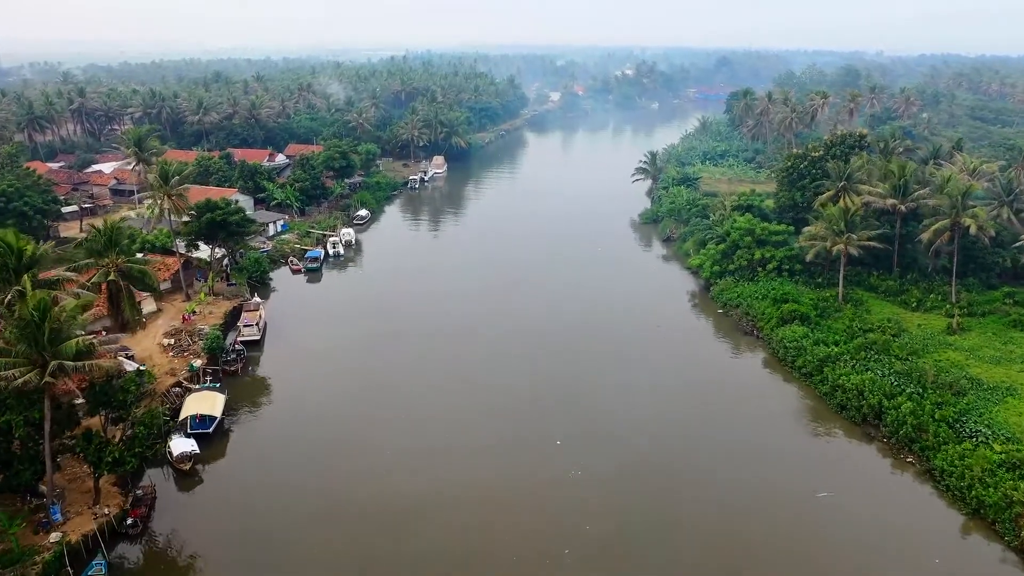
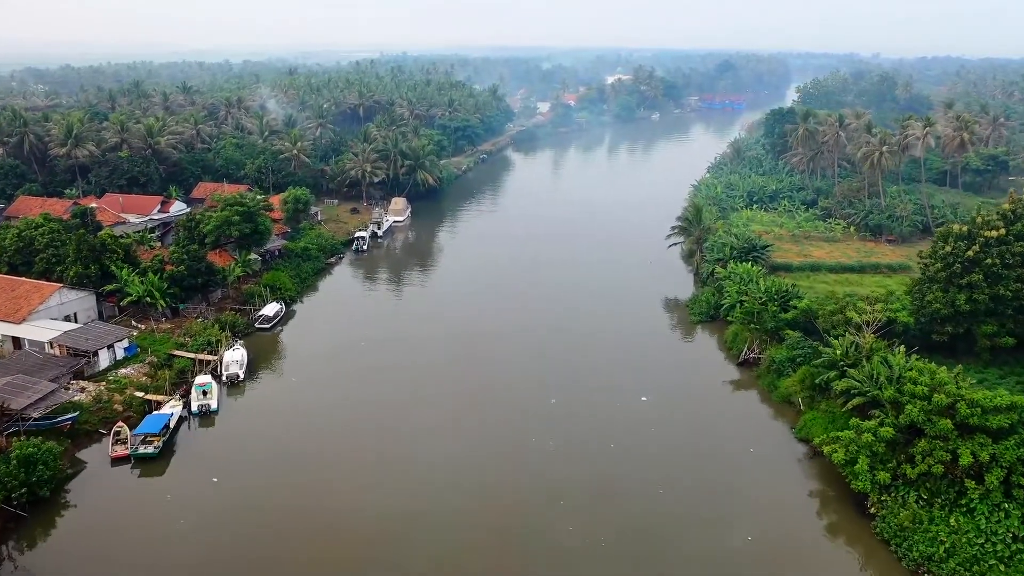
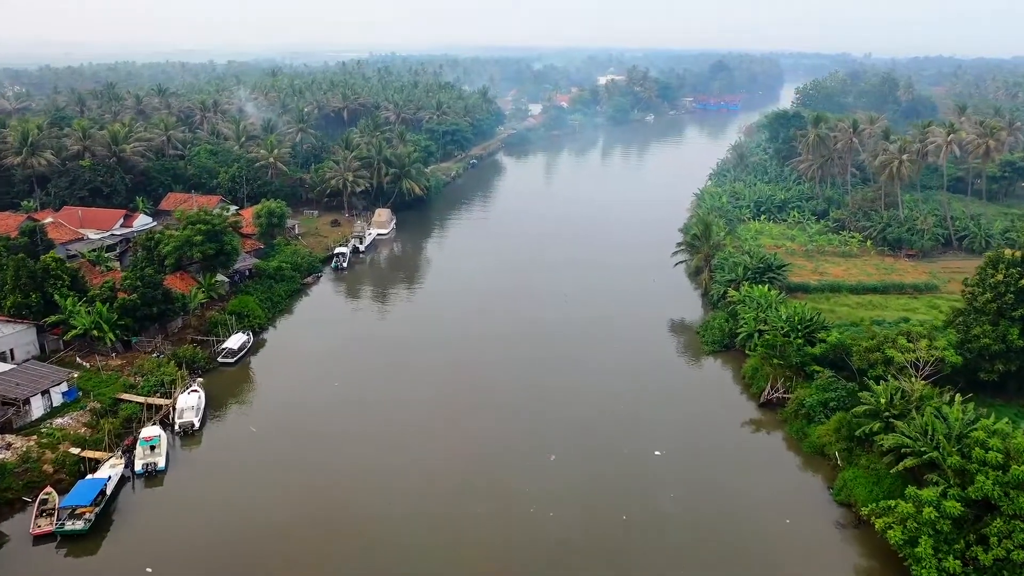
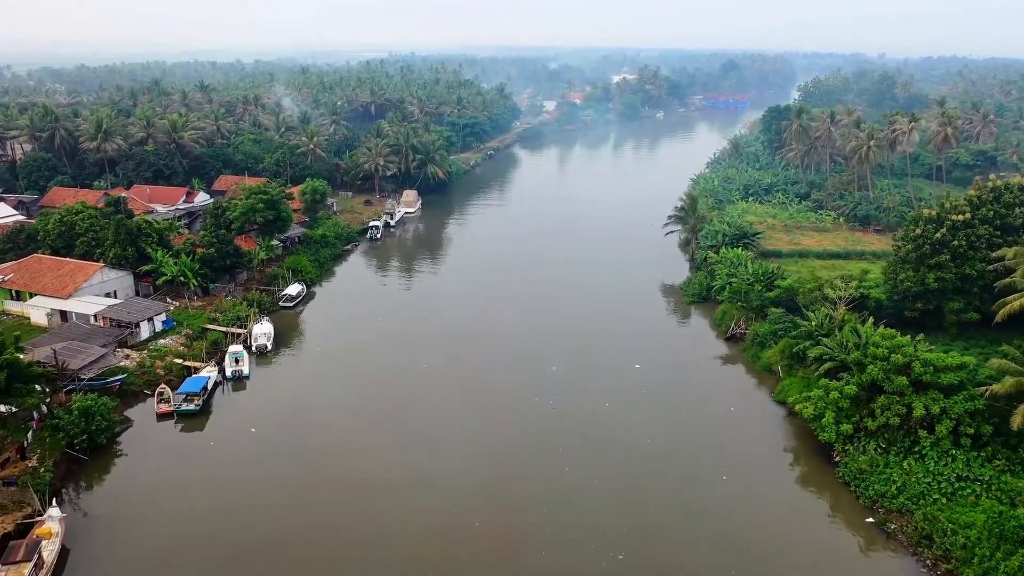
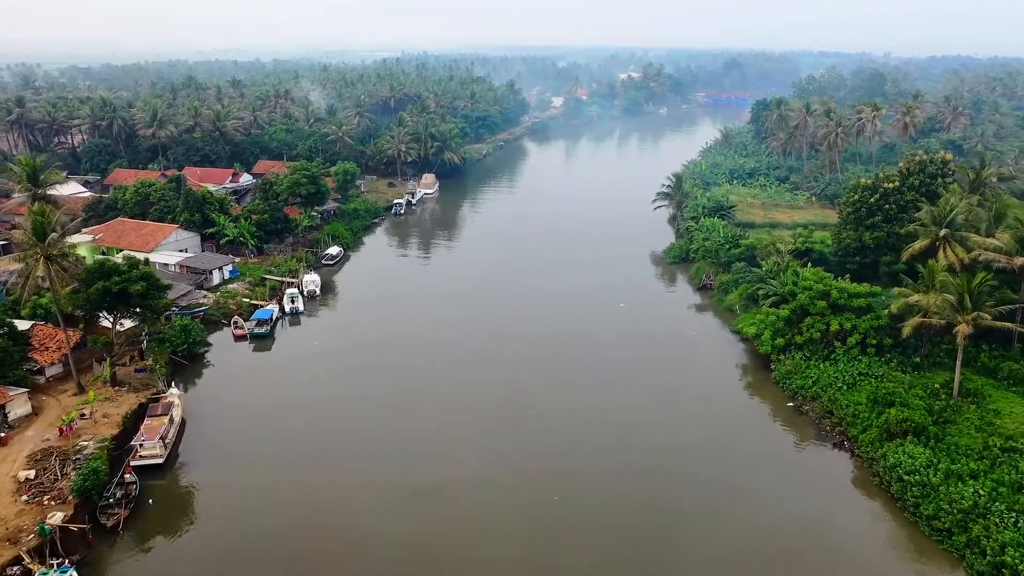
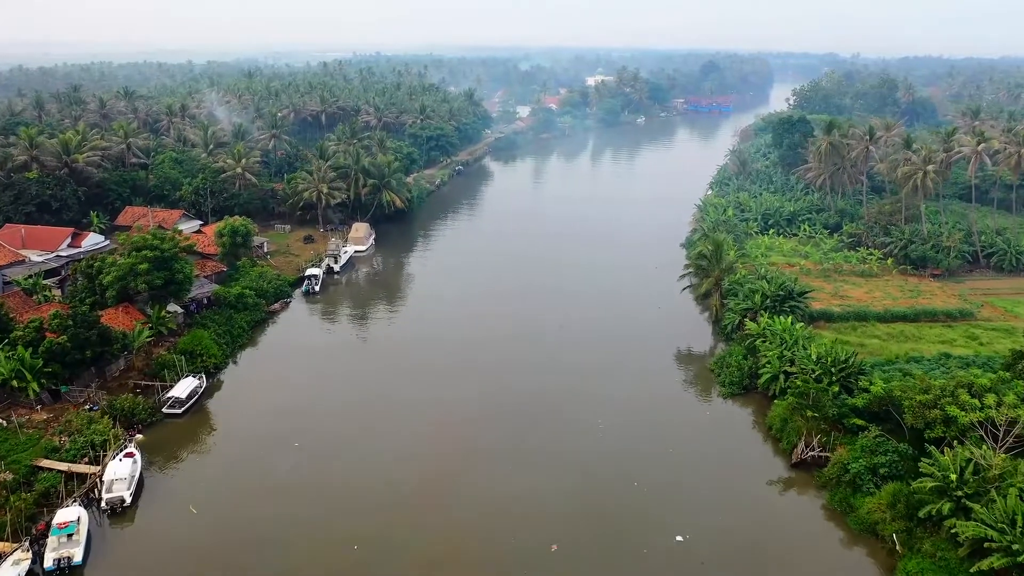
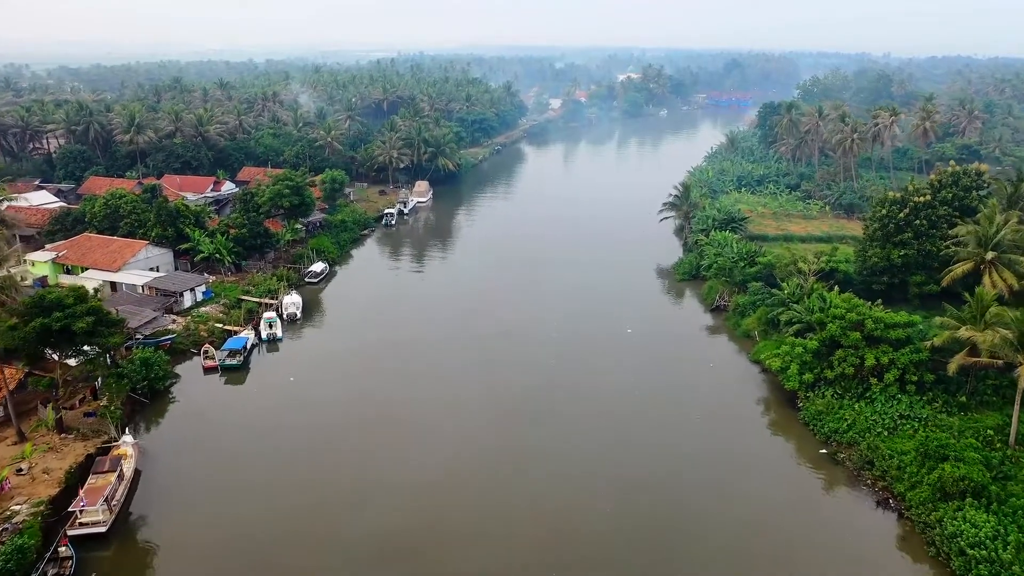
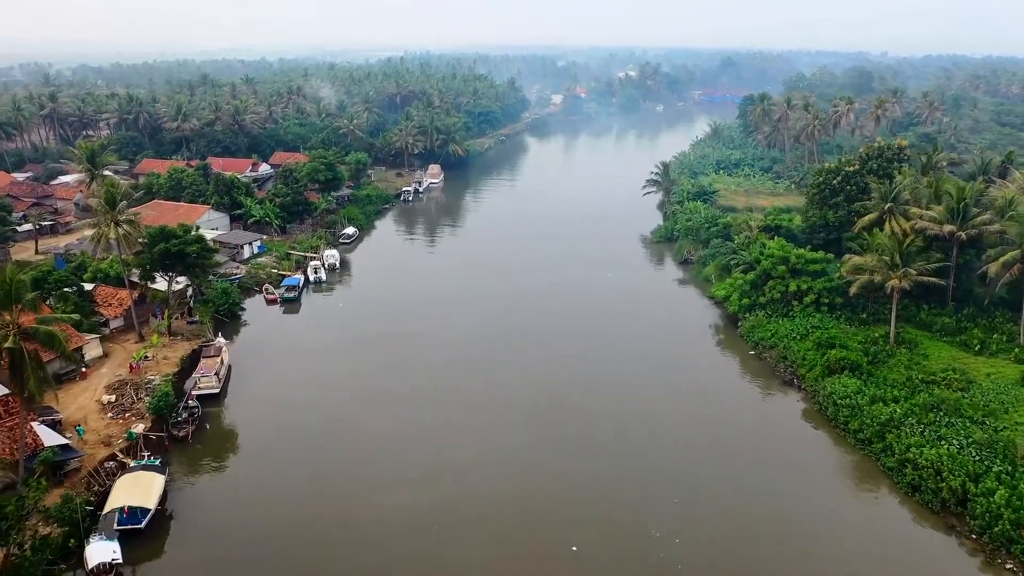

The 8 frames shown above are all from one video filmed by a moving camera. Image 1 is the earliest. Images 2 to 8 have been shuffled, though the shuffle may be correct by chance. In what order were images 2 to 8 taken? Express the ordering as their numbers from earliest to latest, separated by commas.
8, 5, 7, 4, 2, 3, 6
